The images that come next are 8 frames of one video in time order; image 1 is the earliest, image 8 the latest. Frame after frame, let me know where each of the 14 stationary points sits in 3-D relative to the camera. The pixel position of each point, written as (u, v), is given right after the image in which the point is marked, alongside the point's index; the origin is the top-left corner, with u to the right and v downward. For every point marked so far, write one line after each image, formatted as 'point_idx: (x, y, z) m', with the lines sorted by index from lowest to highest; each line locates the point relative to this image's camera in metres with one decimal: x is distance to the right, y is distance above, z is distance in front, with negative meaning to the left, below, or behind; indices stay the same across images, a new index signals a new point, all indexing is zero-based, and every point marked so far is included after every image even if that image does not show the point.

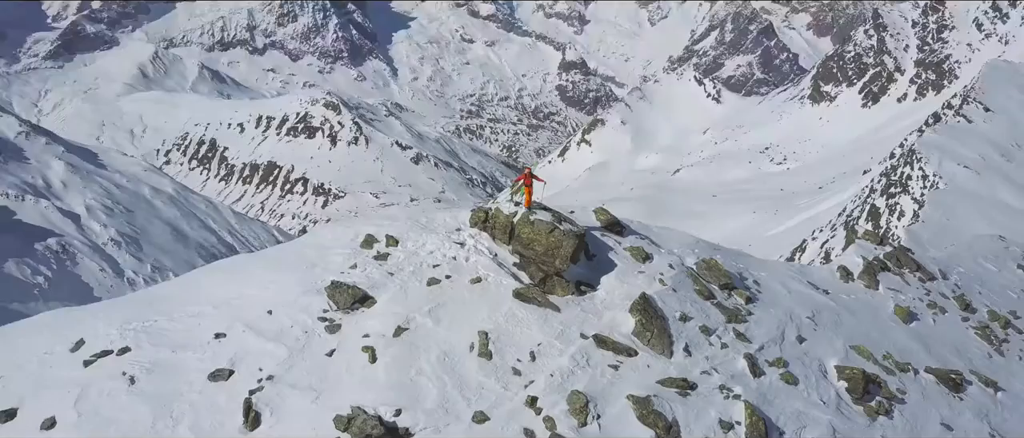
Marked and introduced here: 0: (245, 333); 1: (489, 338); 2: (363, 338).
0: (-9.1, -3.9, +19.3) m
1: (-0.8, -4.2, +19.7) m
2: (-5.1, -4.0, +19.1) m
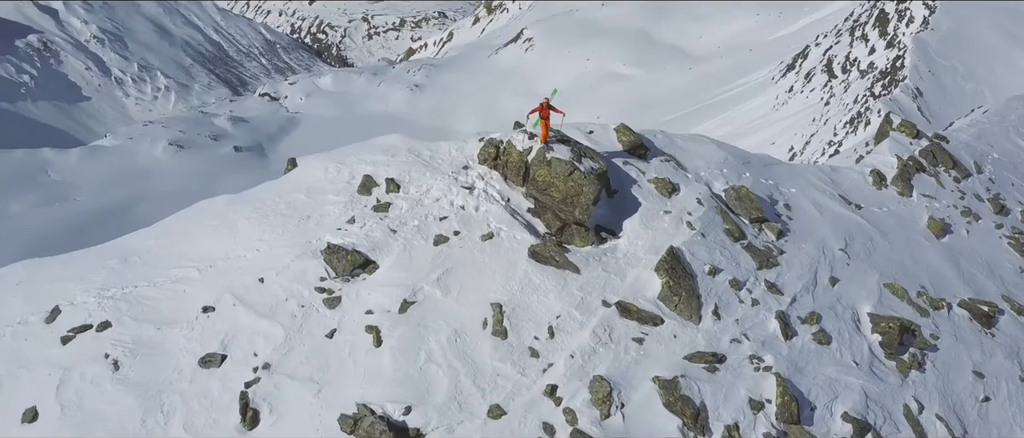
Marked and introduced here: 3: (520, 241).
0: (-8.6, -2.8, +17.5) m
1: (-0.3, -3.0, +17.9) m
2: (-4.5, -3.0, +17.3) m
3: (+0.3, -0.7, +19.8) m
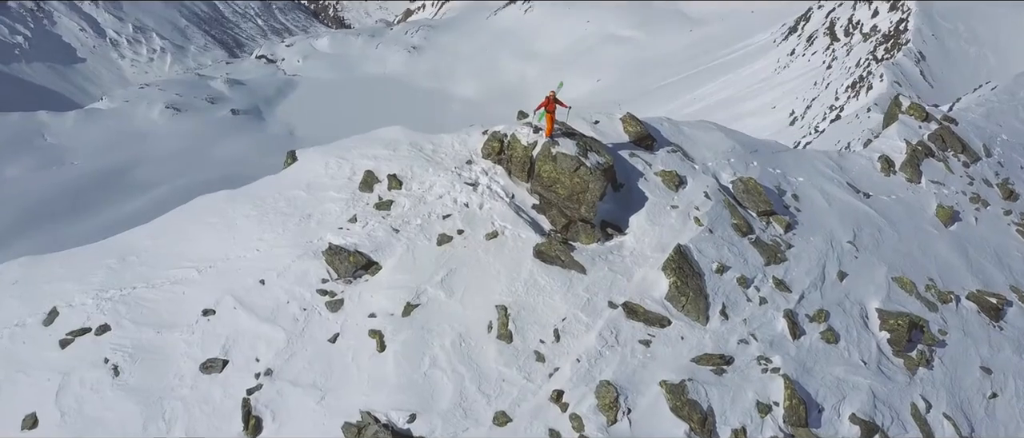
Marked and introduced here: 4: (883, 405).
0: (-8.4, -2.8, +17.2) m
1: (-0.1, -3.0, +17.6) m
2: (-4.3, -3.0, +17.0) m
3: (+0.4, -0.7, +19.4) m
4: (+13.0, -6.6, +19.8) m
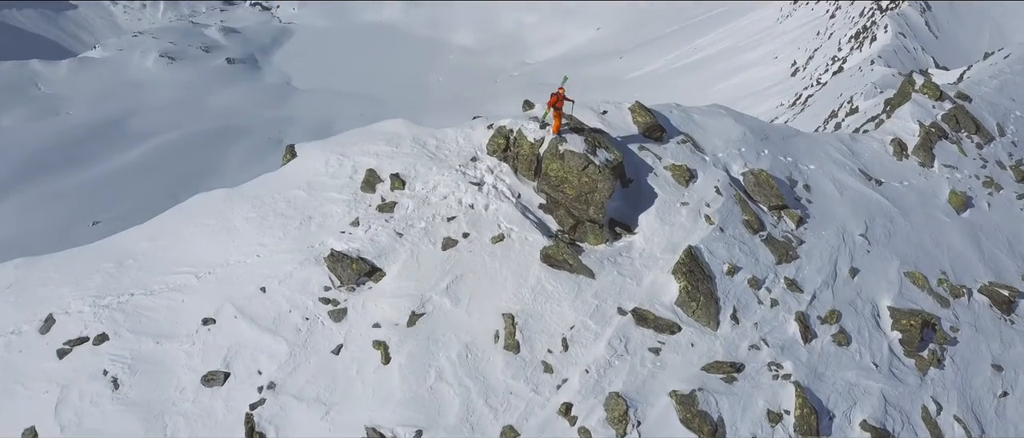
0: (-8.2, -3.0, +16.8) m
1: (+0.1, -3.2, +17.2) m
2: (-4.1, -3.3, +16.6) m
3: (+0.7, -0.8, +18.8) m
4: (+13.3, -6.6, +19.6) m
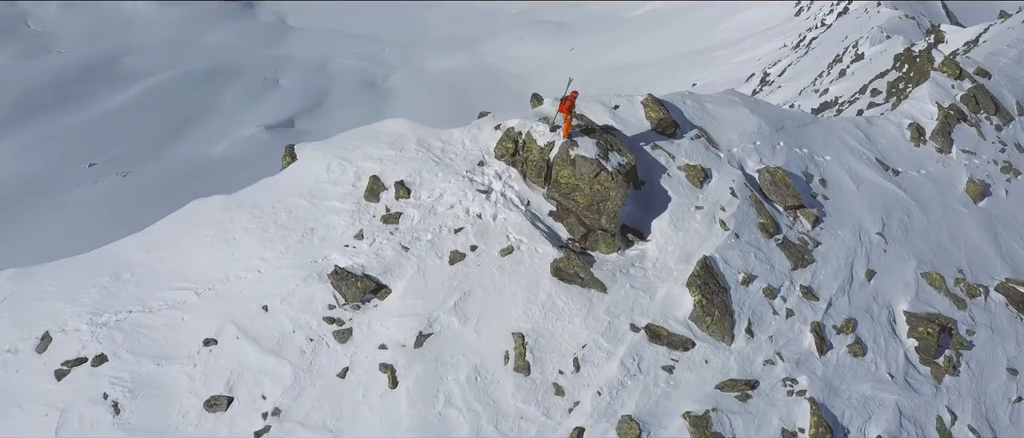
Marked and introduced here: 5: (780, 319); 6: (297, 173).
0: (-7.9, -3.5, +16.3) m
1: (+0.4, -3.7, +16.7) m
2: (-3.8, -3.8, +16.1) m
3: (+1.0, -1.2, +18.2) m
4: (+13.6, -7.0, +19.3) m
5: (+9.4, -3.5, +19.7) m
6: (-7.6, +1.6, +19.8) m
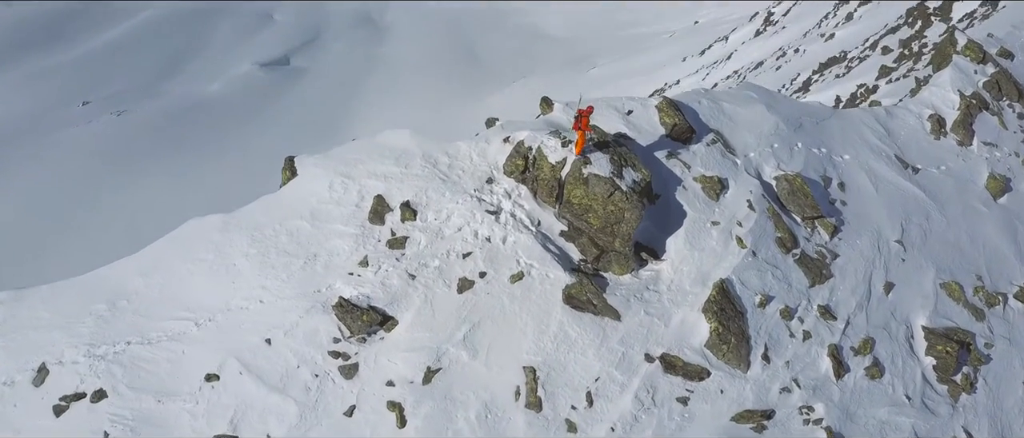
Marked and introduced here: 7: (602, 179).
0: (-7.6, -4.4, +15.8) m
1: (+0.7, -4.6, +16.2) m
2: (-3.5, -4.7, +15.7) m
3: (+1.3, -2.0, +17.5) m
4: (+13.9, -7.7, +18.9) m
5: (+9.7, -4.2, +19.2) m
6: (-7.2, +0.9, +19.0) m
7: (+2.9, +1.2, +18.0) m
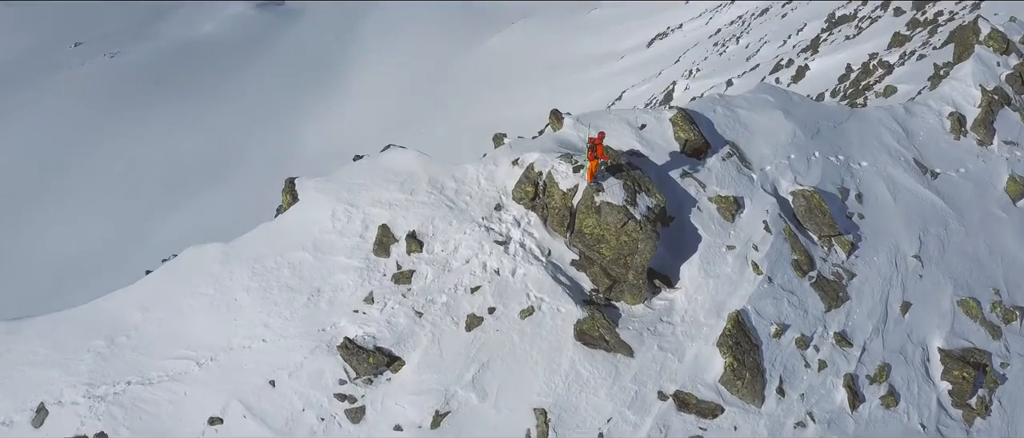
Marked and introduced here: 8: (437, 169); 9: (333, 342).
0: (-7.3, -5.6, +15.5) m
1: (+1.0, -5.7, +15.9) m
2: (-3.2, -5.8, +15.3) m
3: (+1.6, -3.0, +17.0) m
4: (+14.2, -8.7, +18.7) m
5: (+10.0, -5.2, +18.7) m
6: (-6.9, 0.0, +18.3) m
7: (+3.2, +0.2, +17.3) m
8: (-2.6, +1.7, +19.1) m
9: (-5.2, -3.5, +16.2) m
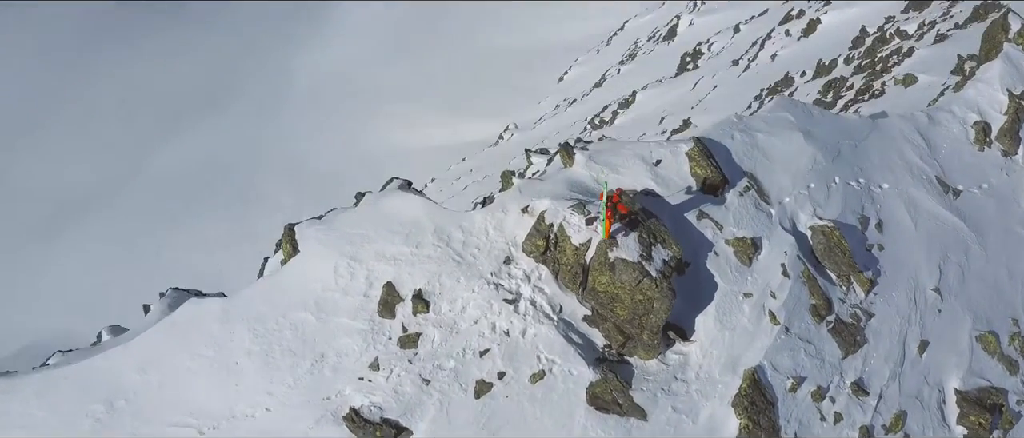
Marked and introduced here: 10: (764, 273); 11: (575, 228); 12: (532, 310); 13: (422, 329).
0: (-7.0, -7.5, +15.2) m
1: (+1.3, -7.6, +15.6) m
2: (-2.9, -7.7, +15.1) m
3: (+1.9, -4.8, +16.5) m
4: (+14.5, -10.4, +18.6) m
5: (+10.3, -6.9, +18.4) m
6: (-6.6, -1.7, +17.6) m
7: (+3.5, -1.6, +16.5) m
8: (-2.3, 0.0, +18.2) m
9: (-4.9, -5.4, +15.8) m
10: (+8.8, -2.0, +19.8) m
11: (+1.9, -0.4, +17.0) m
12: (+0.6, -2.8, +17.0) m
13: (-2.7, -3.2, +16.7) m
